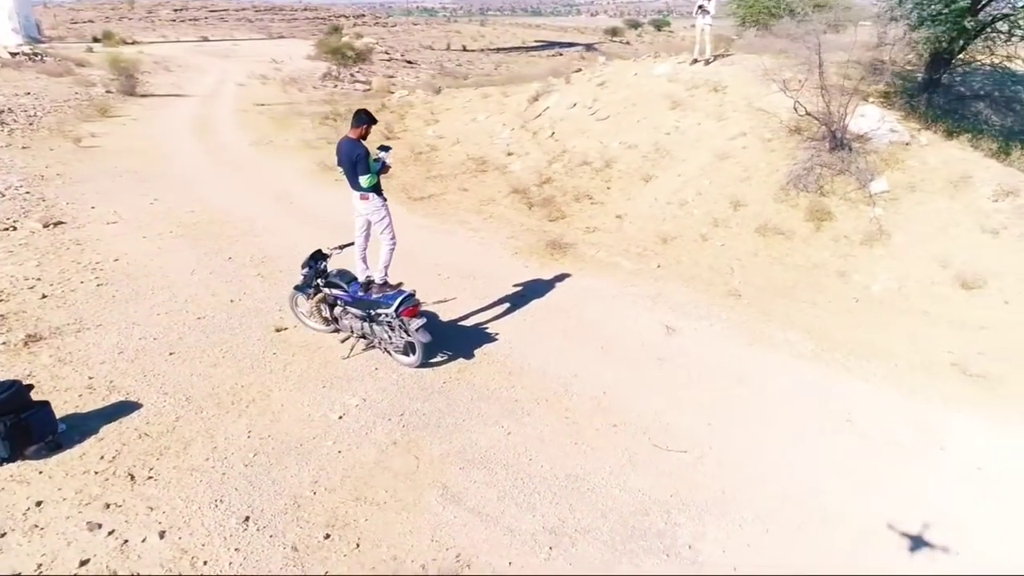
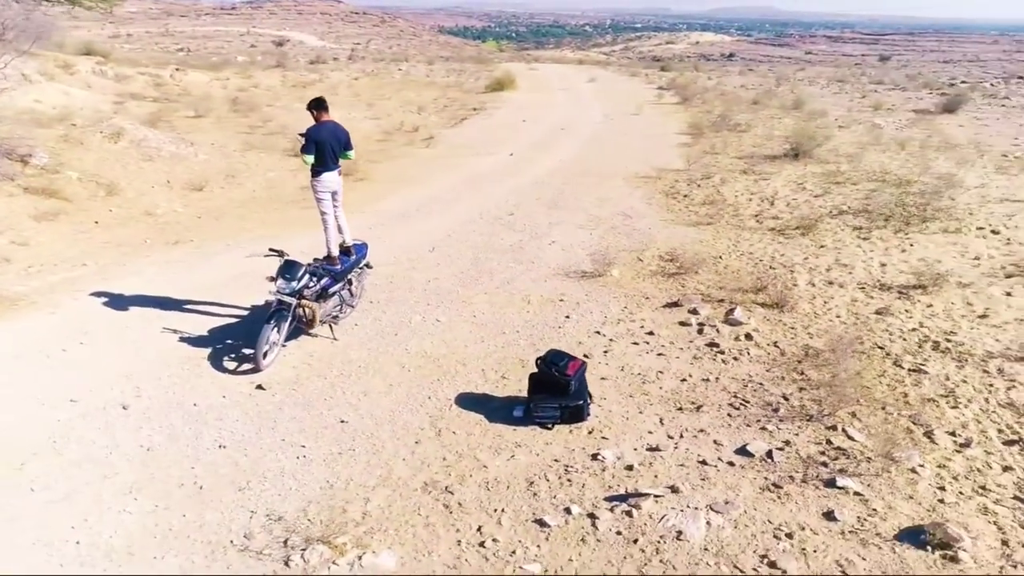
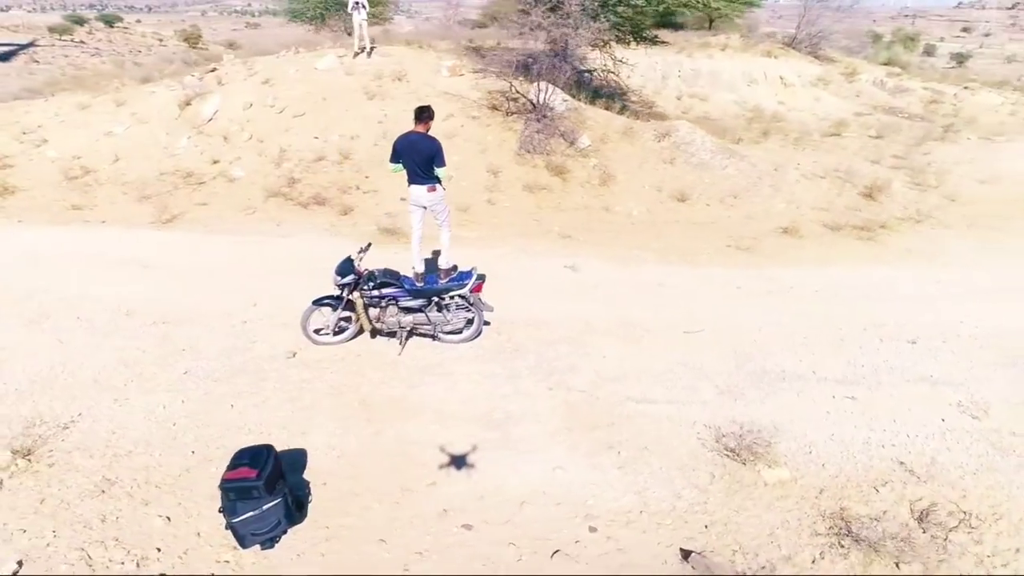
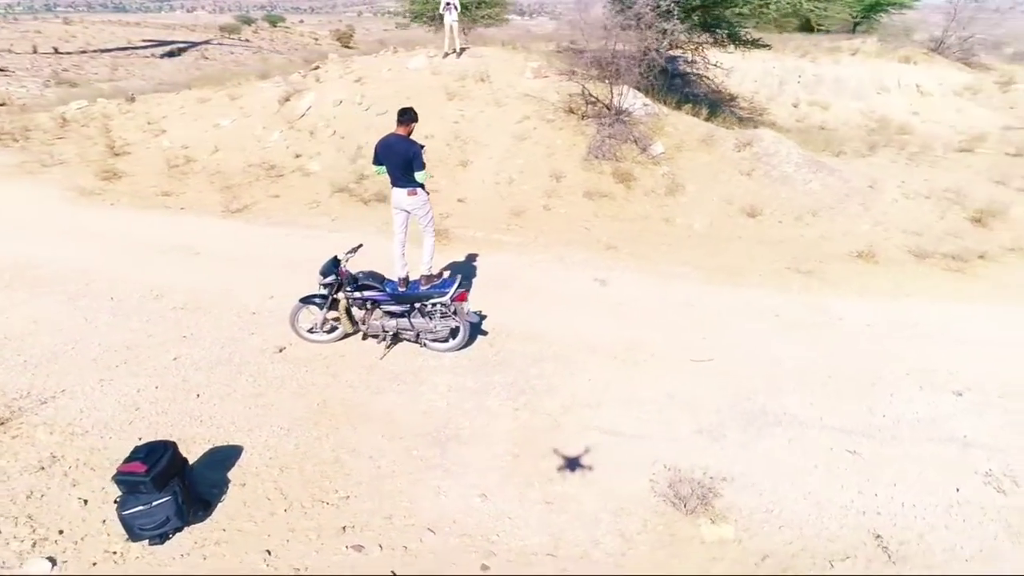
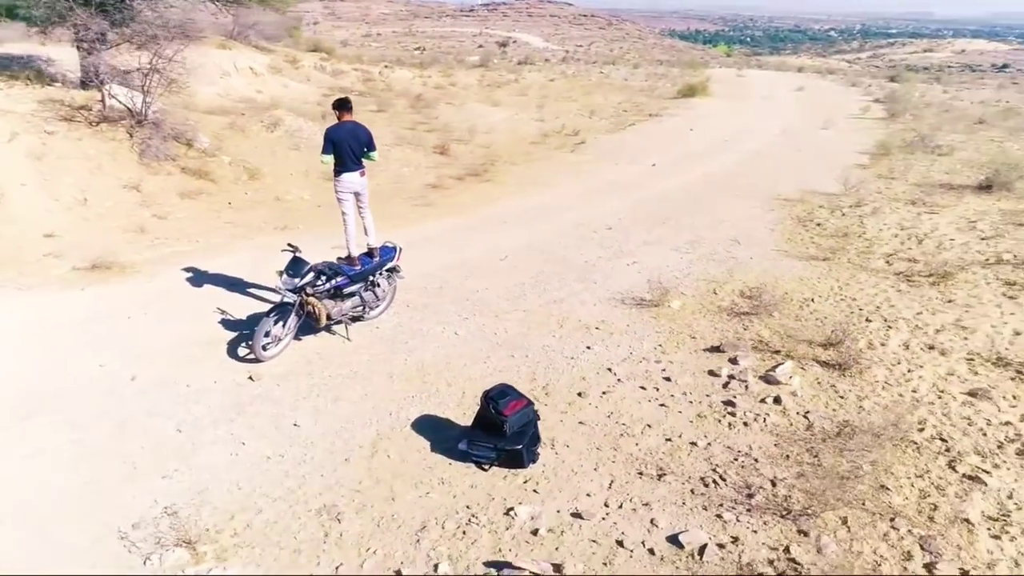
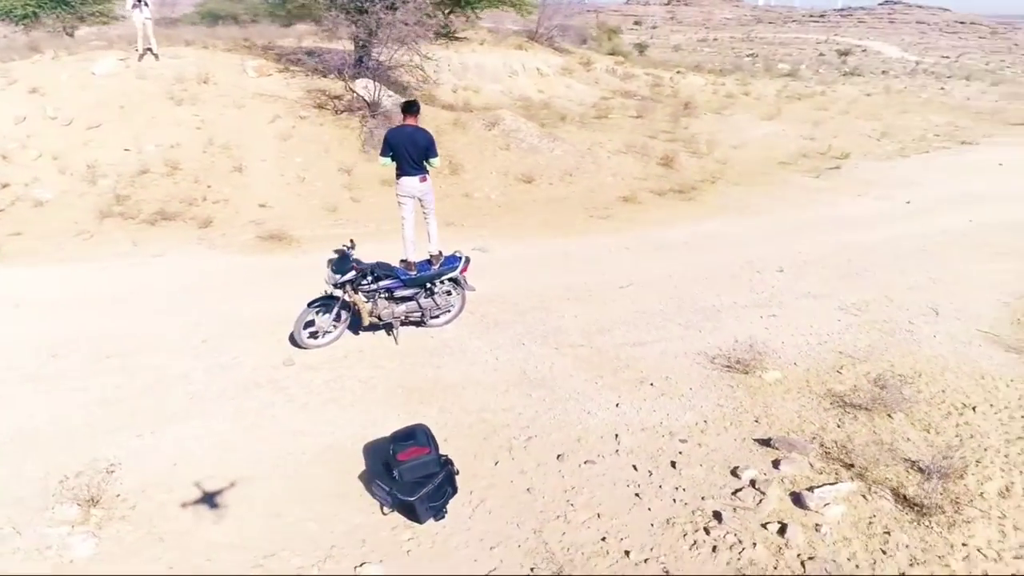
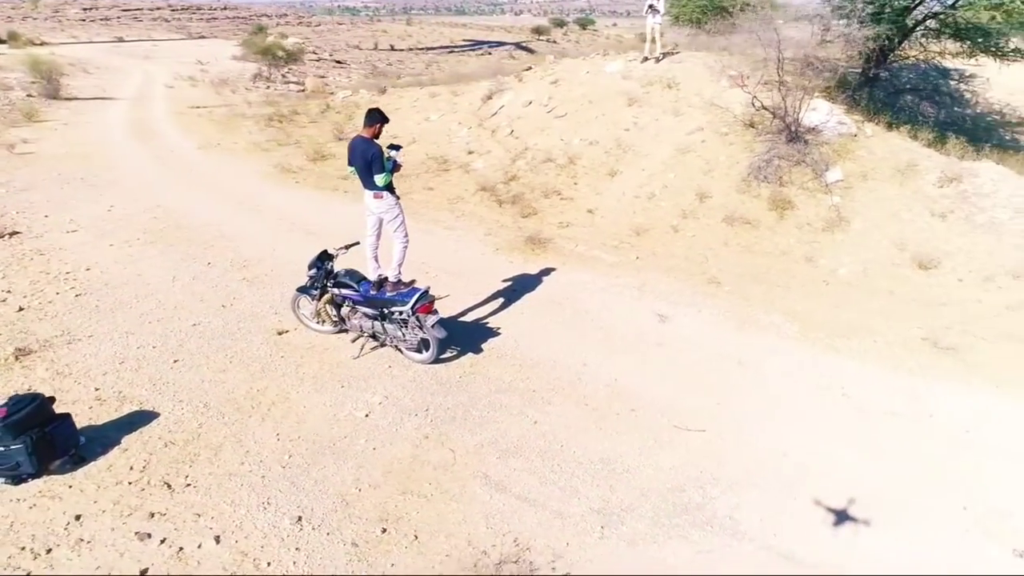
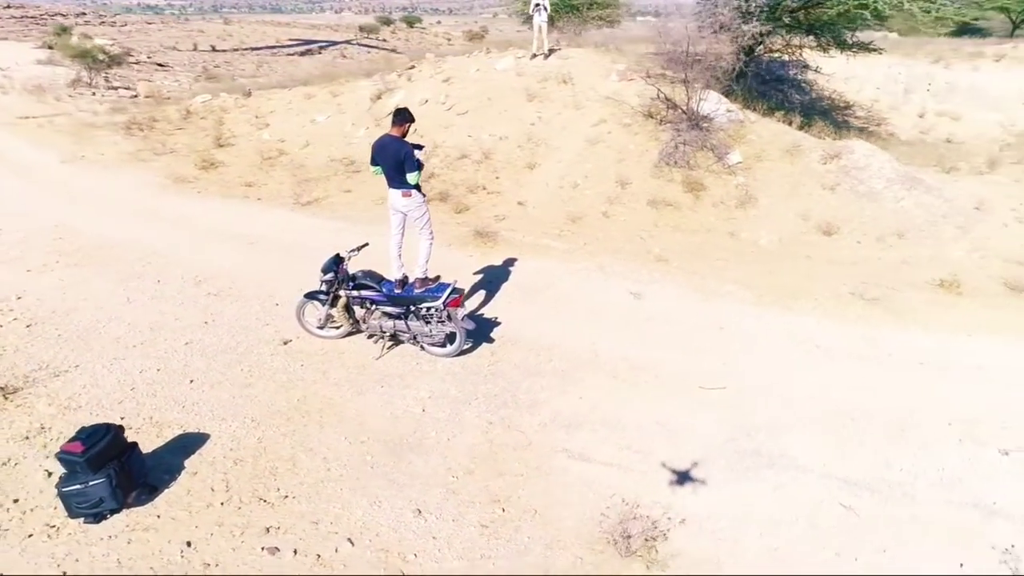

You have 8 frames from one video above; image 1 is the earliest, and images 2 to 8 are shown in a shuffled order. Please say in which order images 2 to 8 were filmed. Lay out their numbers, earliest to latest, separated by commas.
7, 8, 4, 3, 6, 5, 2
